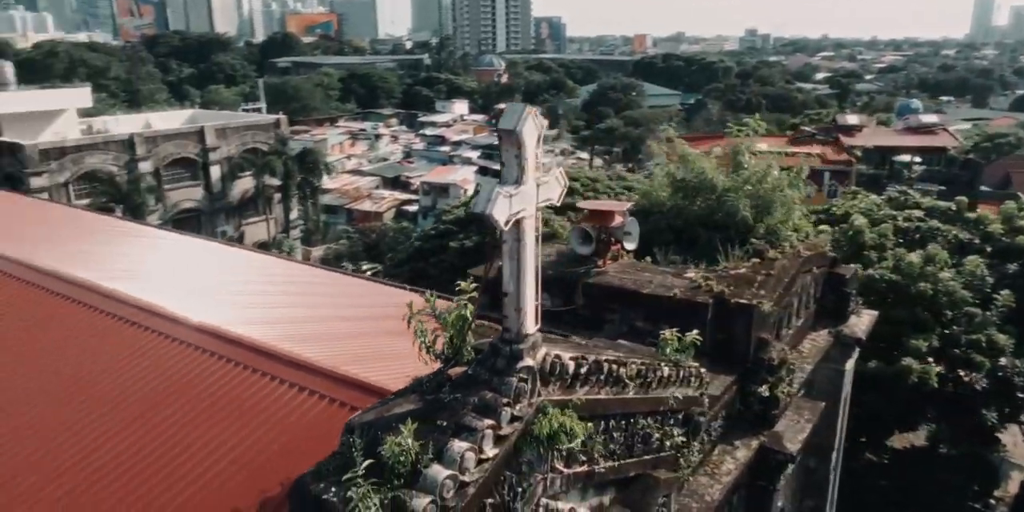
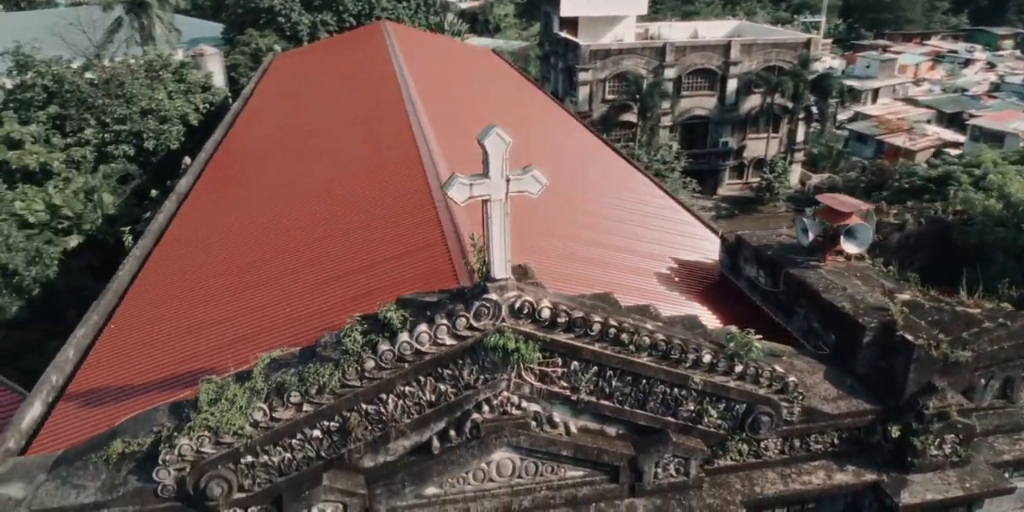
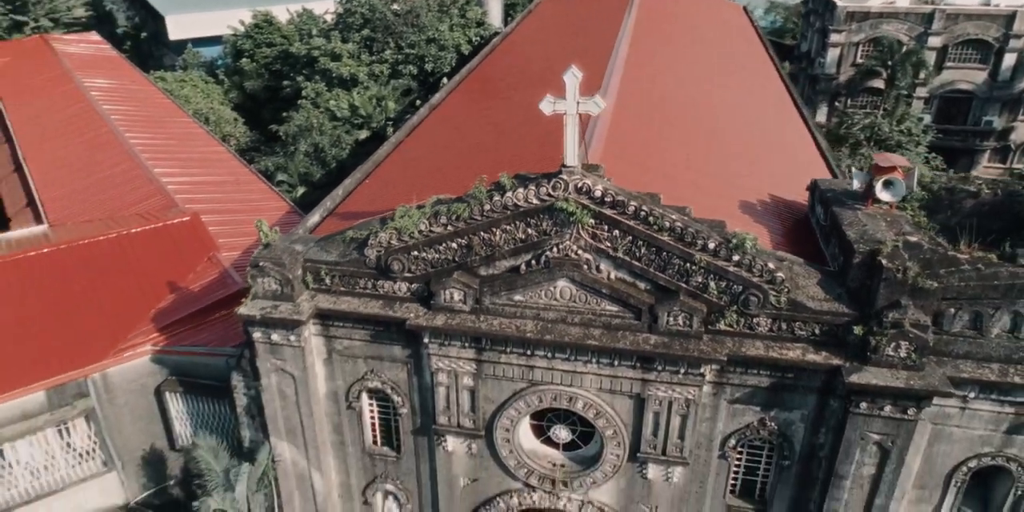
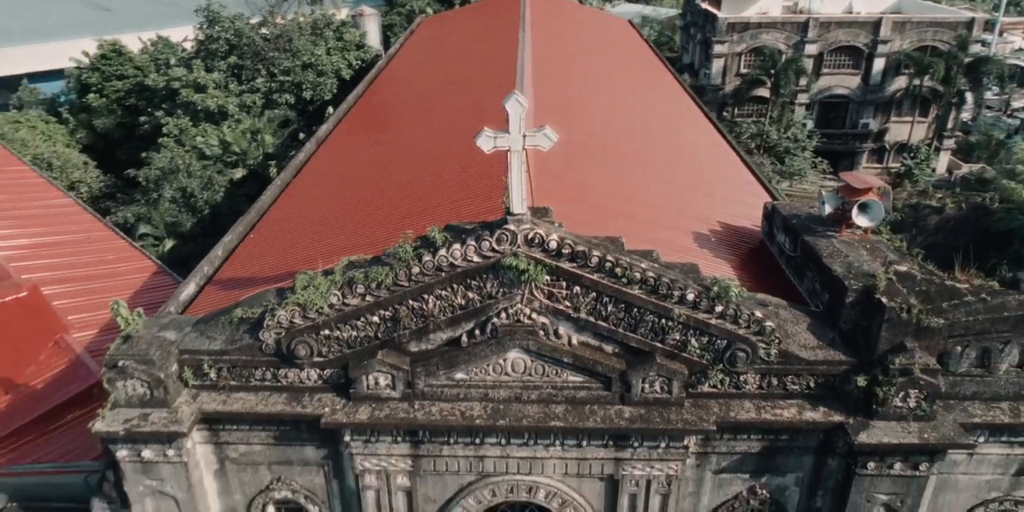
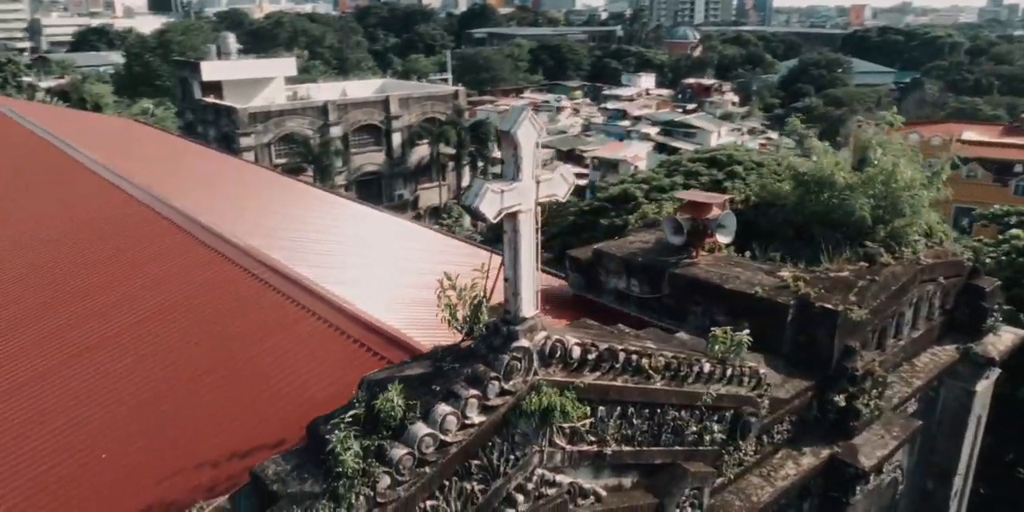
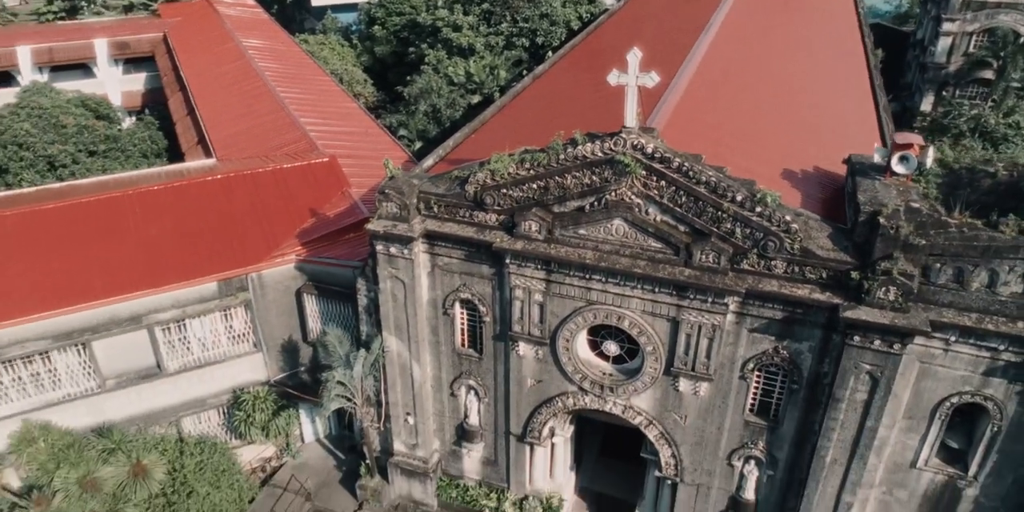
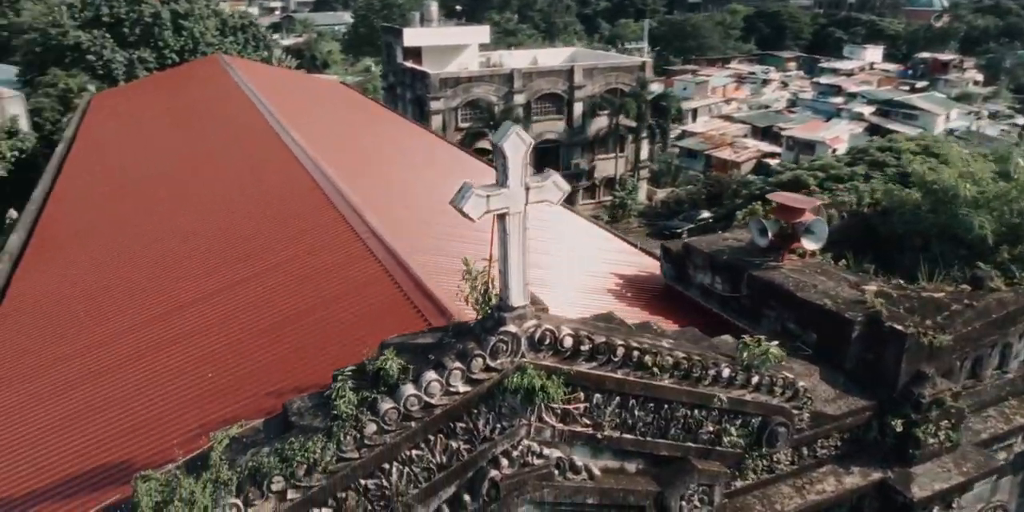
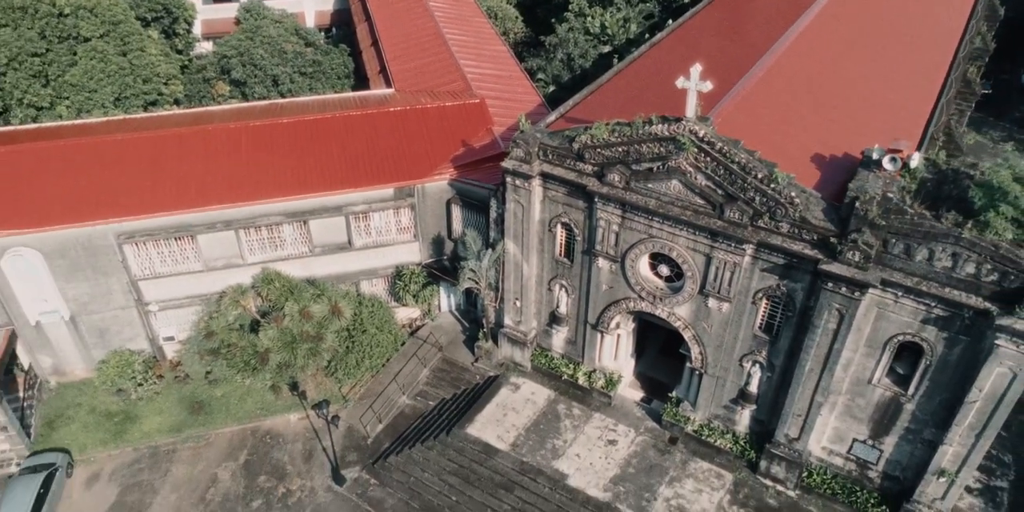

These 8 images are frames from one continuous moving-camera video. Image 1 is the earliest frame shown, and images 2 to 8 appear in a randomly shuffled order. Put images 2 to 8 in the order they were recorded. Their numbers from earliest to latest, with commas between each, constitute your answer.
5, 7, 2, 4, 3, 6, 8
